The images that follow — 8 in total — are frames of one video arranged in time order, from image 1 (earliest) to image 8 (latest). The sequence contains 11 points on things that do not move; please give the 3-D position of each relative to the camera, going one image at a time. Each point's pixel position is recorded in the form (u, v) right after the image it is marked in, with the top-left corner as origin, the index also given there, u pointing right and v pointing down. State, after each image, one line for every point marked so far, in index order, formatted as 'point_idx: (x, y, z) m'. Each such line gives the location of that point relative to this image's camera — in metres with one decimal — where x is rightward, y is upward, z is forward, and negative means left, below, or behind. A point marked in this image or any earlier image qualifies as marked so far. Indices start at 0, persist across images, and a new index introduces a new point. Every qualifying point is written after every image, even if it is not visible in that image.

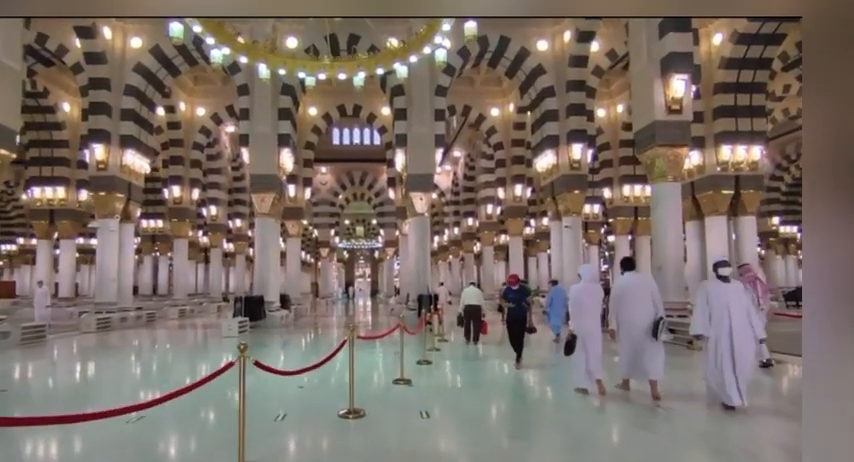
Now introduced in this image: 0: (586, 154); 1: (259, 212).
0: (+3.8, +1.8, +14.2) m
1: (-3.8, +0.4, +13.7) m
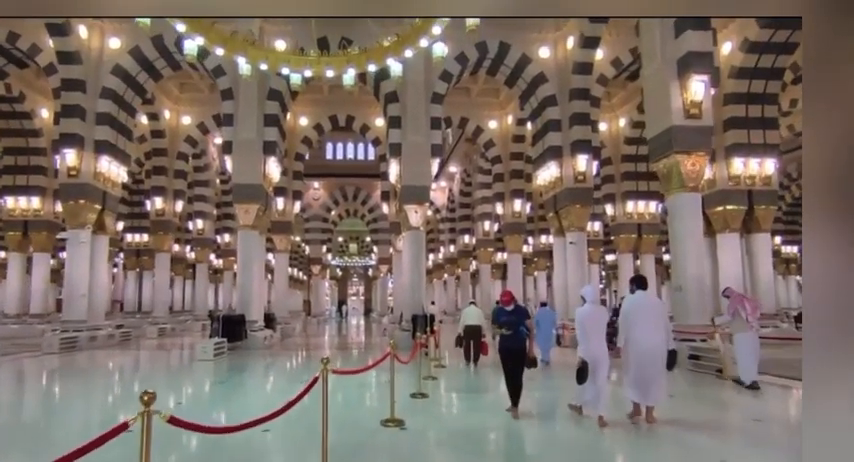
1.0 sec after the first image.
0: (+3.6, +1.4, +13.4) m
1: (-3.9, +0.1, +12.8) m
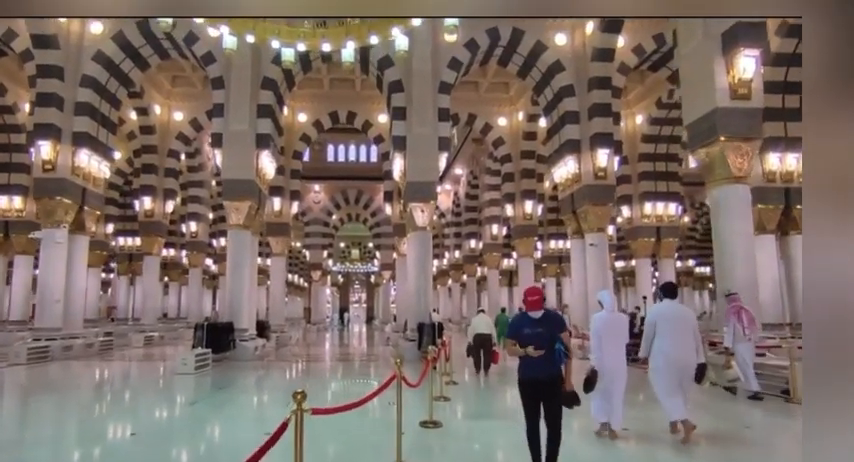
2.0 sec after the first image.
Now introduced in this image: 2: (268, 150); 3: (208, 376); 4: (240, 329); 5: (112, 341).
0: (+3.8, +1.4, +12.4) m
1: (-3.8, +0.1, +11.8) m
2: (-3.2, +1.6, +12.1) m
3: (-3.6, -2.4, +10.0) m
4: (-3.6, -1.9, +11.7) m
5: (-8.1, -2.8, +15.4) m
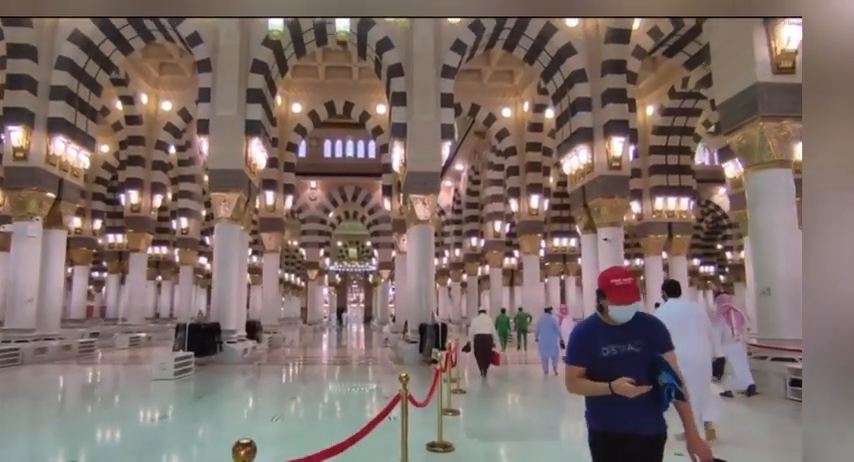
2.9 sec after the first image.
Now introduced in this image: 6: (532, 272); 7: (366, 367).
0: (+3.8, +1.5, +11.6) m
1: (-3.8, +0.2, +10.9) m
2: (-3.2, +1.8, +11.3) m
3: (-3.6, -2.3, +9.1) m
4: (-3.6, -1.8, +10.8) m
5: (-8.0, -2.7, +14.6) m
6: (+3.0, -1.2, +17.3) m
7: (-1.2, -2.6, +11.6) m
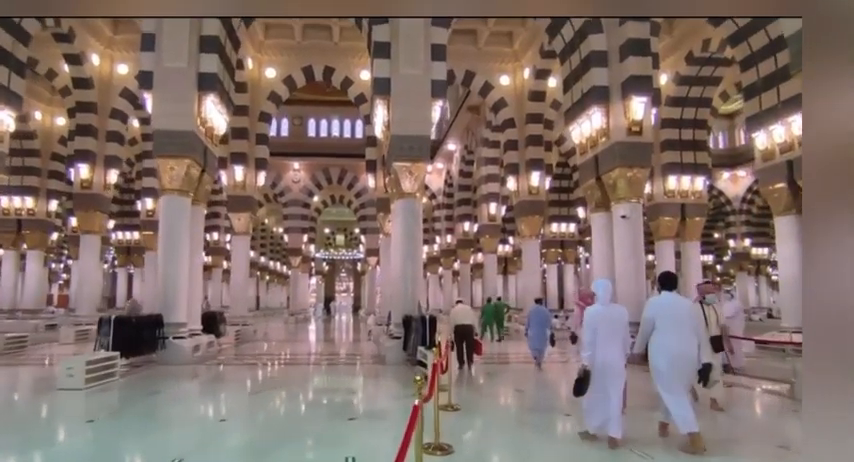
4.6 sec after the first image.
0: (+3.6, +1.9, +9.9) m
1: (-4.0, +0.6, +9.2) m
2: (-3.3, +2.1, +9.5) m
3: (-3.7, -1.9, +7.4) m
4: (-3.8, -1.4, +9.1) m
5: (-8.3, -2.2, +12.8) m
6: (+2.7, -0.7, +15.7) m
7: (-1.4, -2.2, +9.9) m
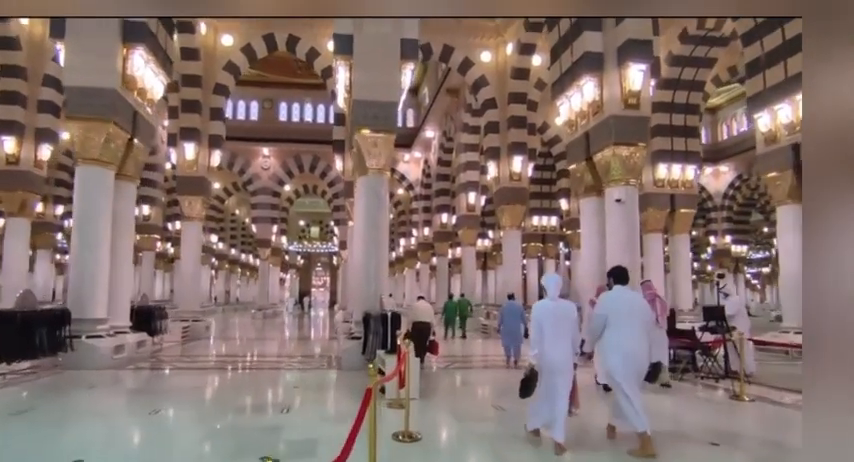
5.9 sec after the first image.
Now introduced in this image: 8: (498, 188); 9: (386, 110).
0: (+3.2, +2.1, +8.7) m
1: (-4.4, +0.9, +7.7) m
2: (-3.8, +2.4, +8.1) m
3: (-4.2, -1.7, +6.0) m
4: (-4.2, -1.1, +7.7) m
5: (-8.9, -1.8, +11.2) m
6: (+2.0, -0.4, +14.5) m
7: (-1.9, -2.0, +8.6) m
8: (+1.7, +1.0, +14.5) m
9: (-0.5, +1.6, +8.2) m
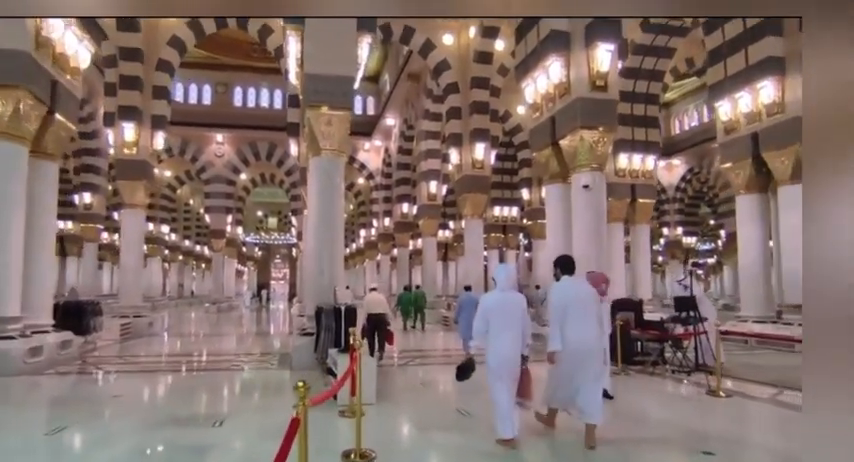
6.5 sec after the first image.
0: (+2.6, +2.3, +8.3) m
1: (-4.9, +1.1, +6.9) m
2: (-4.3, +2.6, +7.3) m
3: (-4.5, -1.5, +5.2) m
4: (-4.7, -1.0, +6.9) m
5: (-9.6, -1.6, +10.2) m
6: (+1.1, -0.2, +14.1) m
7: (-2.4, -1.8, +8.0) m
8: (+0.8, +1.3, +14.1) m
9: (-1.1, +1.8, +7.6) m
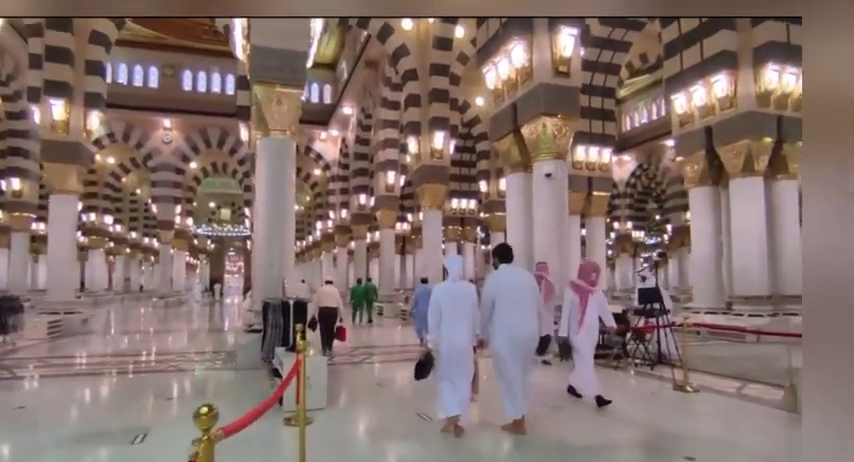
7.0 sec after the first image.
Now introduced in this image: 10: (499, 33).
0: (+2.1, +2.4, +8.1) m
1: (-5.3, +1.2, +6.2) m
2: (-4.8, +2.7, +6.6) m
3: (-4.9, -1.4, +4.5) m
4: (-5.2, -0.8, +6.2) m
5: (-10.3, -1.5, +9.1) m
6: (+0.1, 0.0, +13.7) m
7: (-3.0, -1.6, +7.4) m
8: (-0.2, +1.5, +13.7) m
9: (-1.6, +1.9, +7.1) m
10: (+1.0, +2.8, +8.5) m
